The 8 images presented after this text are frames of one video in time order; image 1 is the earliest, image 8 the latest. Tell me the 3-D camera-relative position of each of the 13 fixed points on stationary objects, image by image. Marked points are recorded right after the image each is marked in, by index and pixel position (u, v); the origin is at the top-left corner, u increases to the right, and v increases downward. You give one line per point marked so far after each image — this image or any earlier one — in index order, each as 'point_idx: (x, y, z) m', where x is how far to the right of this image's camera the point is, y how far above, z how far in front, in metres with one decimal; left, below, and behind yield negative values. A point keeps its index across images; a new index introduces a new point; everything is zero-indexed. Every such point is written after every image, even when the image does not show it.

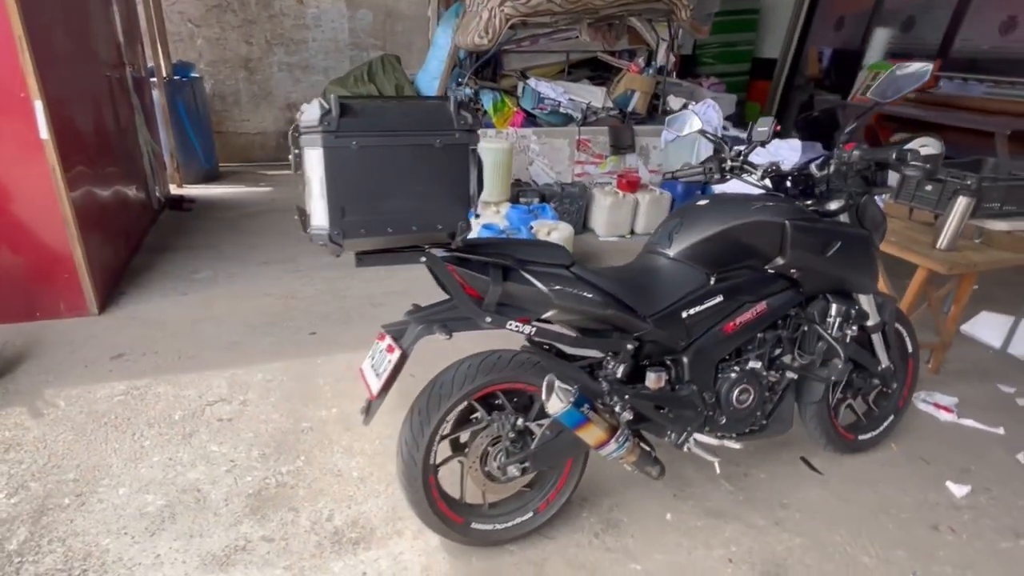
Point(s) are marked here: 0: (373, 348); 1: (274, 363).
0: (-0.4, -0.2, +1.7) m
1: (-1.1, -0.3, +2.6) m
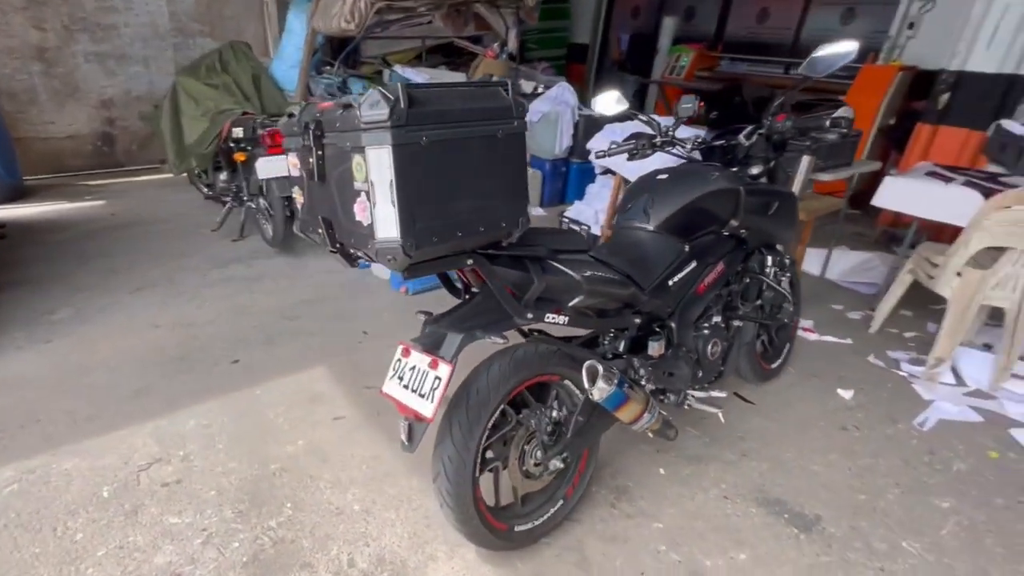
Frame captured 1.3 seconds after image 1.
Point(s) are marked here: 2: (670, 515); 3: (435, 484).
0: (-0.3, -0.2, +1.5) m
1: (-1.2, -0.5, +2.2) m
2: (+0.6, -0.8, +2.1) m
3: (-0.2, -0.6, +1.6) m
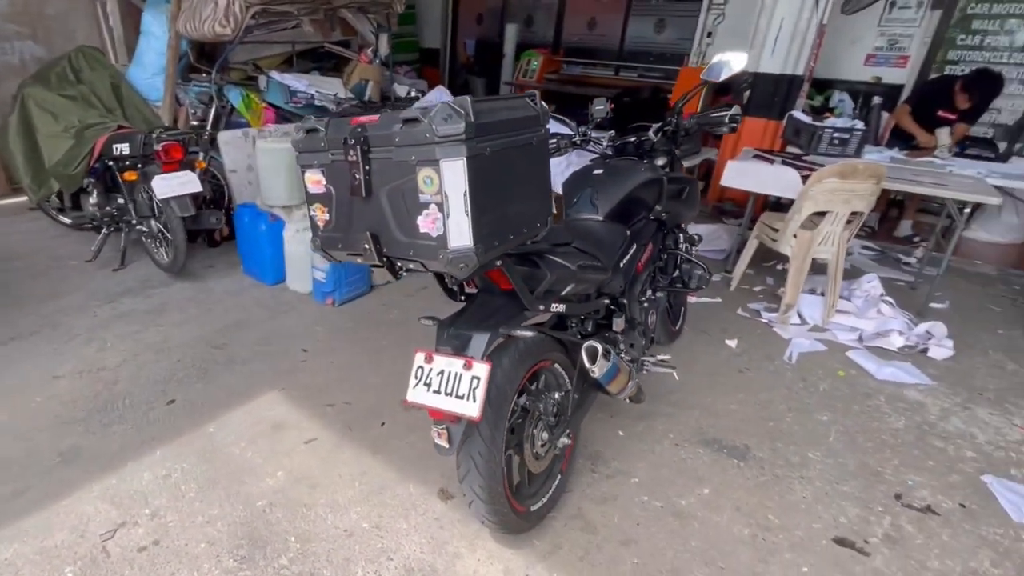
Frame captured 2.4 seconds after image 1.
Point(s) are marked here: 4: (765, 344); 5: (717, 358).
0: (-0.2, -0.2, +1.6) m
1: (-1.2, -0.6, +2.0) m
2: (+0.5, -0.7, +2.3) m
3: (-0.1, -0.6, +1.7) m
4: (+1.6, -0.4, +3.7) m
5: (+1.2, -0.4, +3.4) m
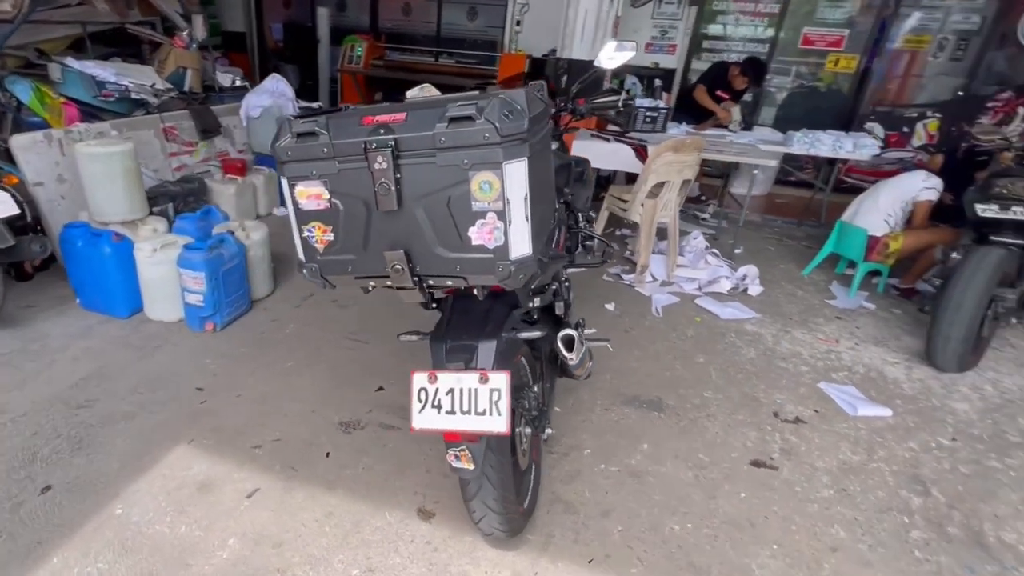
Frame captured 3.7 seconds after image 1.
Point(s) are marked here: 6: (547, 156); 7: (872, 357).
0: (-0.2, -0.3, +1.4) m
1: (-1.2, -0.7, +1.5) m
2: (+0.3, -0.7, +2.4) m
3: (-0.1, -0.6, +1.6) m
4: (+0.9, -0.1, +4.0) m
5: (+0.6, -0.2, +3.6) m
6: (+0.1, +0.3, +1.3) m
7: (+2.5, -0.5, +3.9) m
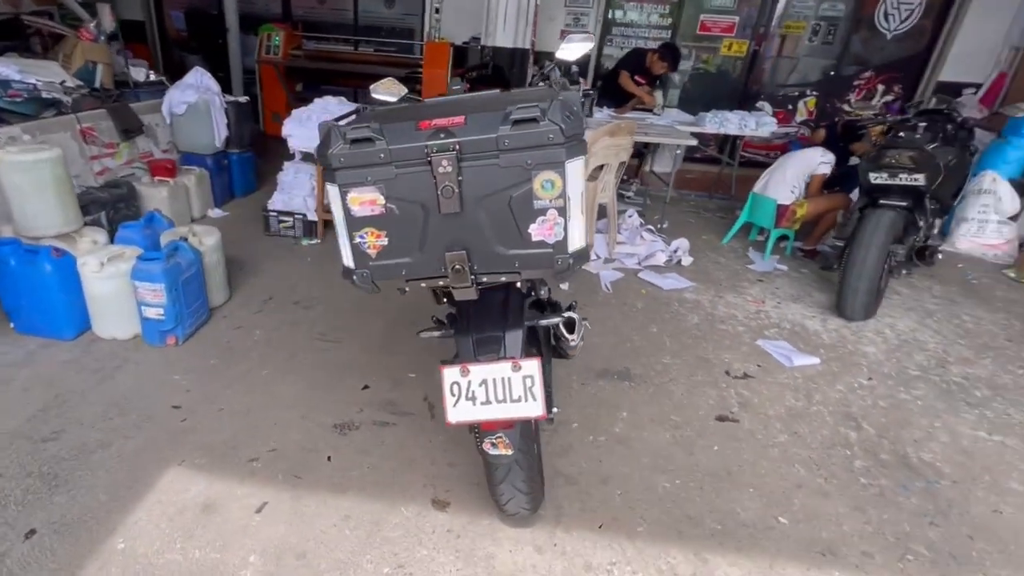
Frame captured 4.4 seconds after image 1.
0: (-0.1, -0.2, +1.5) m
1: (-1.1, -0.8, +1.4) m
2: (+0.3, -0.6, +2.6) m
3: (0.0, -0.6, +1.7) m
4: (+0.5, 0.0, +4.2) m
5: (+0.3, -0.1, +3.8) m
6: (+0.1, +0.4, +1.4) m
7: (+2.1, -0.2, +4.3) m
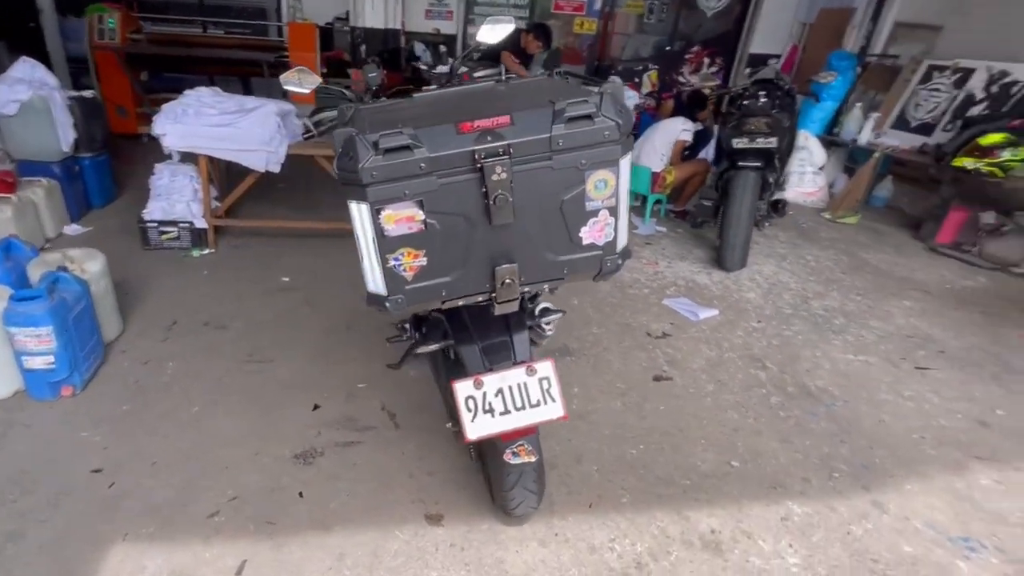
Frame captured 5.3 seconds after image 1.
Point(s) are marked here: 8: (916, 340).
0: (-0.1, -0.3, +1.4) m
1: (-1.0, -0.9, +1.1) m
2: (+0.1, -0.5, +2.6) m
3: (0.0, -0.6, +1.6) m
4: (-0.1, +0.2, +4.2) m
5: (-0.2, 0.0, +3.7) m
6: (+0.1, +0.4, +1.4) m
7: (+1.4, +0.1, +4.7) m
8: (+2.7, -0.3, +3.8) m
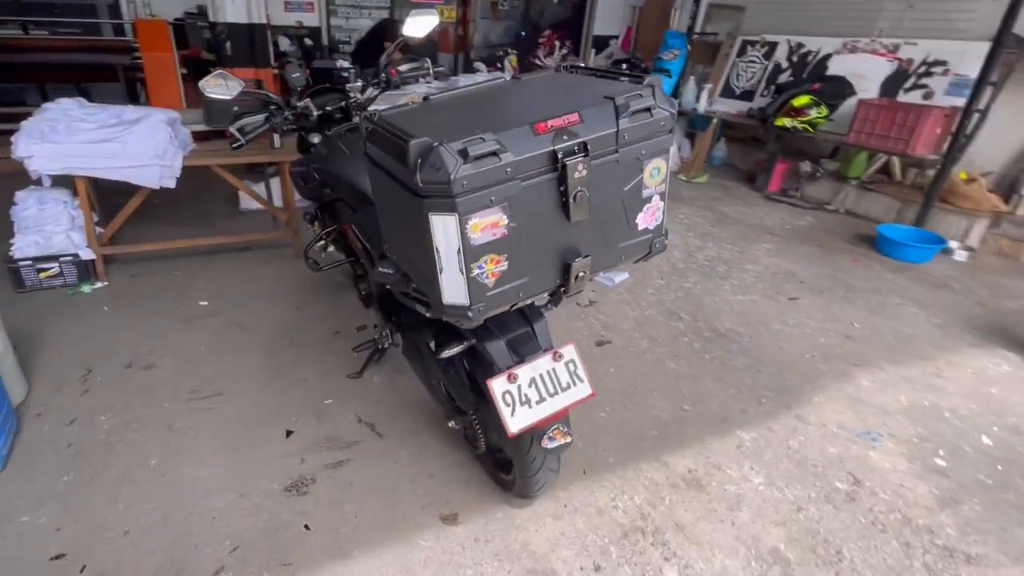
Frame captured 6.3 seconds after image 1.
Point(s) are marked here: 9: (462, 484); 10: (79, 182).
0: (0.0, -0.2, +1.4) m
1: (-0.7, -1.0, +1.0) m
2: (-0.1, -0.4, +2.6) m
3: (+0.1, -0.5, +1.7) m
4: (-0.8, +0.2, +4.1) m
5: (-0.7, 0.0, +3.6) m
6: (+0.1, +0.4, +1.4) m
7: (+0.6, +0.4, +5.0) m
8: (+2.1, +0.1, +4.3) m
9: (-0.2, -0.7, +1.9) m
10: (-1.8, +0.4, +2.3) m
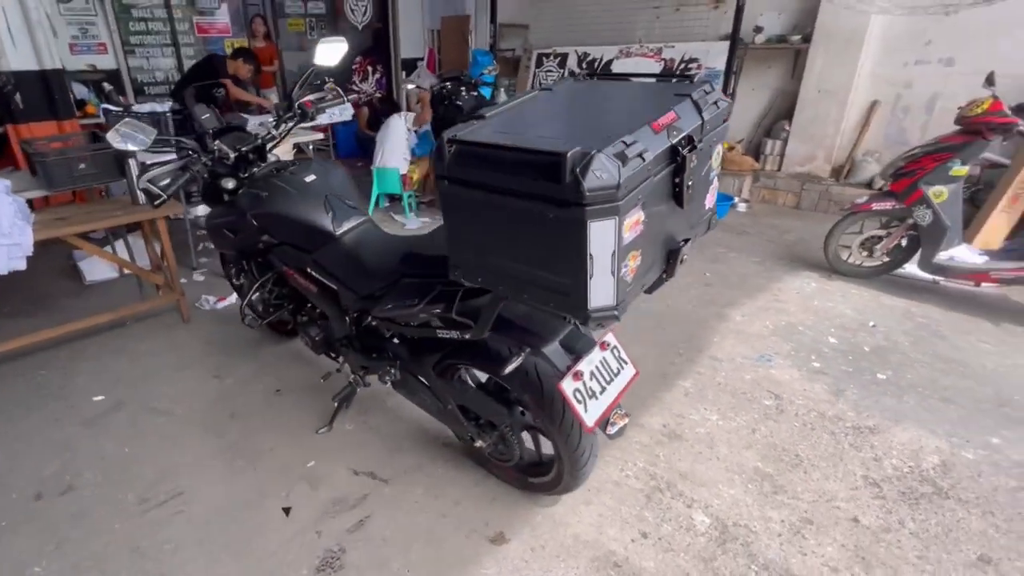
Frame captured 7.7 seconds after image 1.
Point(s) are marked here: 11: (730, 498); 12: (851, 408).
0: (+0.2, -0.2, +1.4) m
1: (-0.2, -1.1, +0.8) m
2: (-0.2, -0.5, +2.5) m
3: (+0.2, -0.5, +1.7) m
4: (-1.5, -0.1, +3.7) m
5: (-1.2, -0.3, +3.3) m
6: (+0.1, +0.5, +1.4) m
7: (-0.5, +0.3, +5.0) m
8: (+1.1, +0.3, +4.9) m
9: (-0.1, -0.7, +1.9) m
10: (-1.9, 0.0, +1.7) m
11: (+0.8, -0.8, +2.1) m
12: (+1.7, -0.6, +2.8) m
